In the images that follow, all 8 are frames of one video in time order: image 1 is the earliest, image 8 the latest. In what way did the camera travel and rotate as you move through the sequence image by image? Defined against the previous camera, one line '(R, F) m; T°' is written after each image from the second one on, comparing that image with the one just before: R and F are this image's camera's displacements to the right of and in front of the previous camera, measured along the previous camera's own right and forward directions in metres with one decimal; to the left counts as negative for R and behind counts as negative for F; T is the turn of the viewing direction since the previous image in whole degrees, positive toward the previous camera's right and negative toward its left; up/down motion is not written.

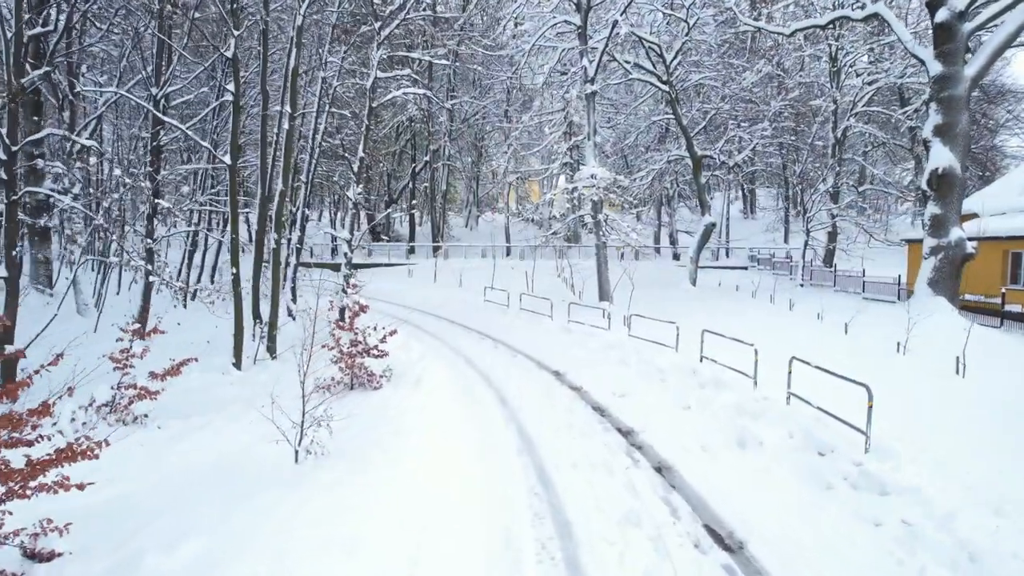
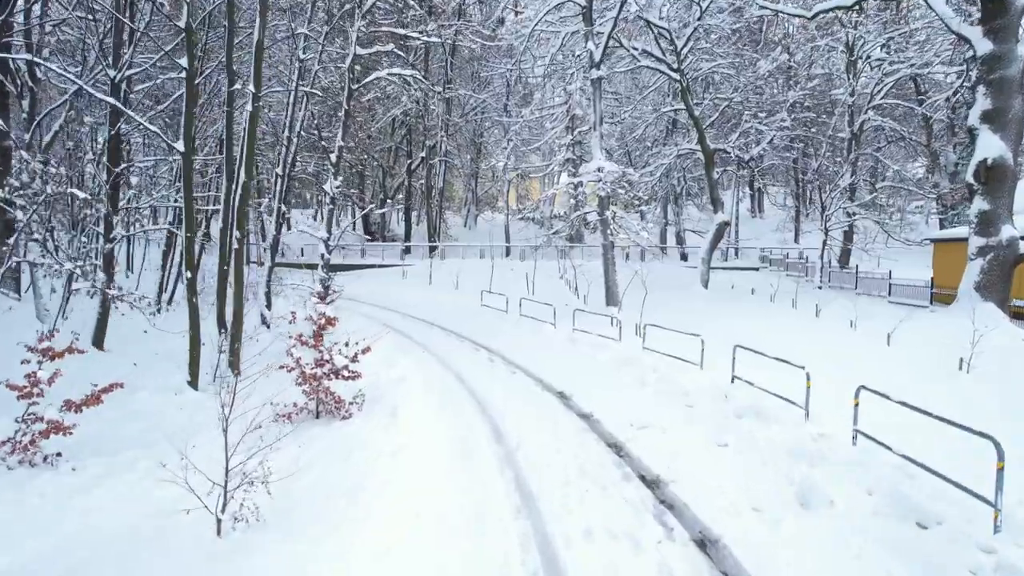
(0.0, +1.7) m; 0°
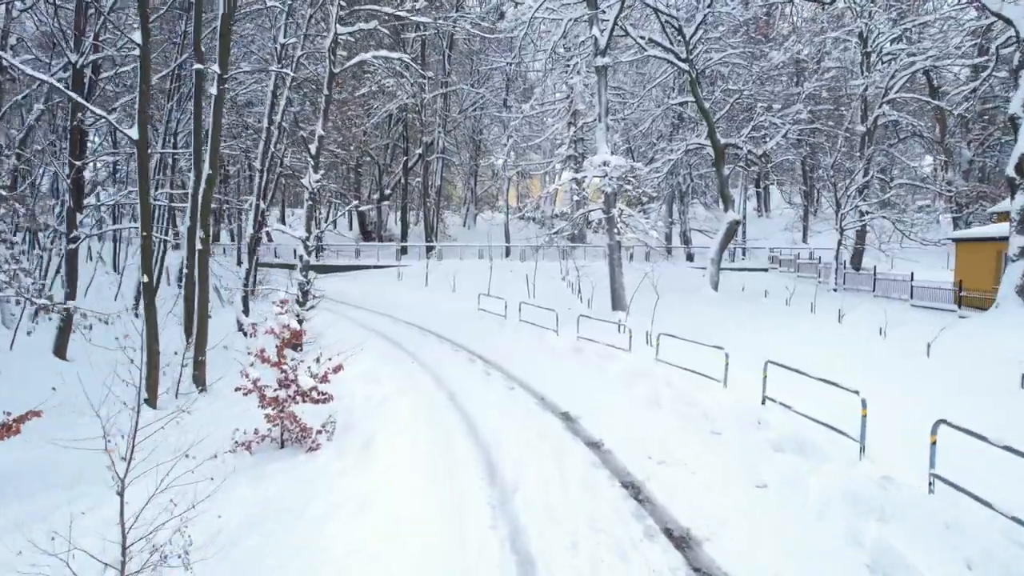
(0.0, +1.3) m; 0°
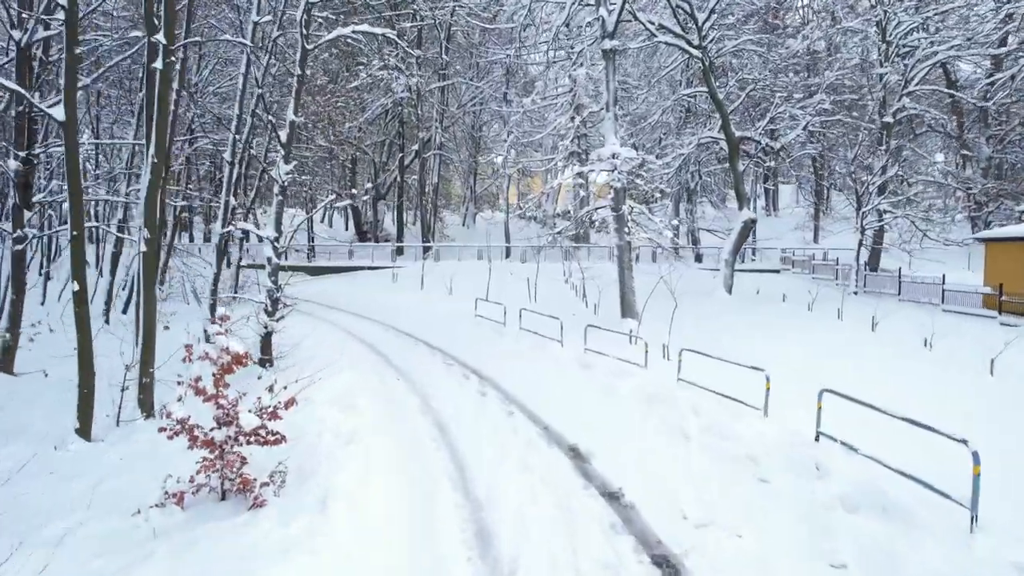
(0.0, +1.5) m; 0°
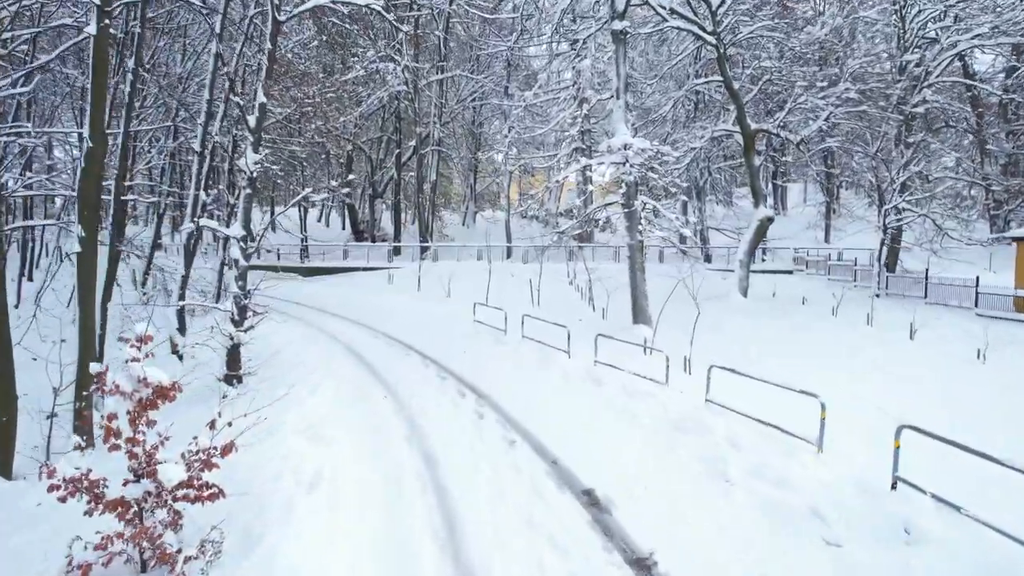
(0.0, +1.4) m; 0°
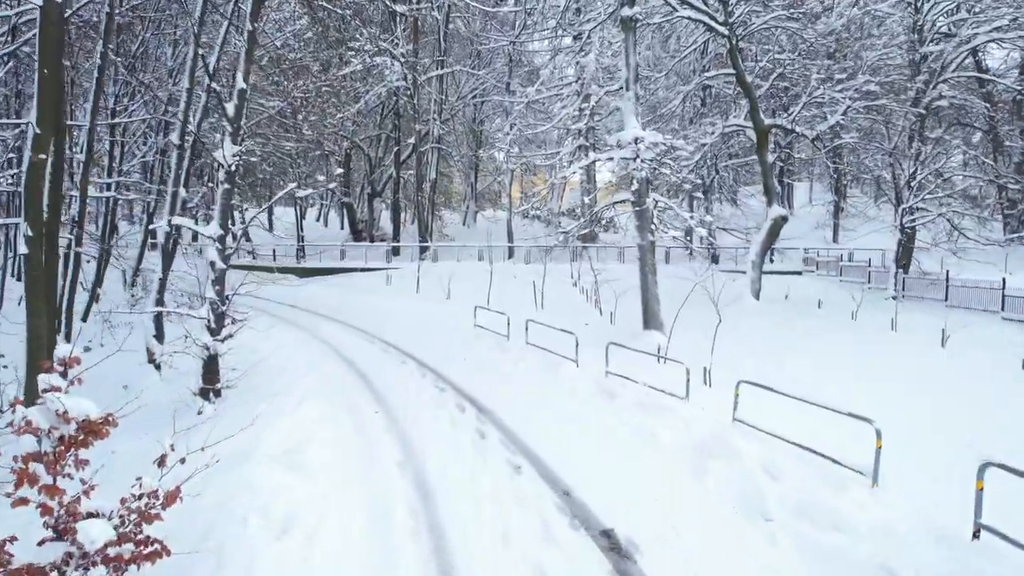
(-0.1, +0.9) m; 0°
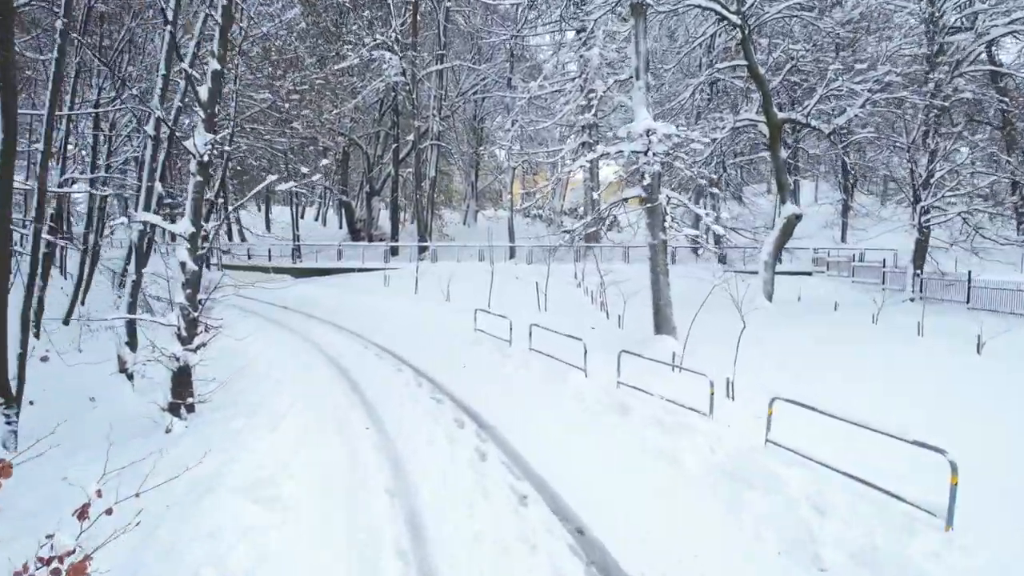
(0.0, +0.9) m; 0°
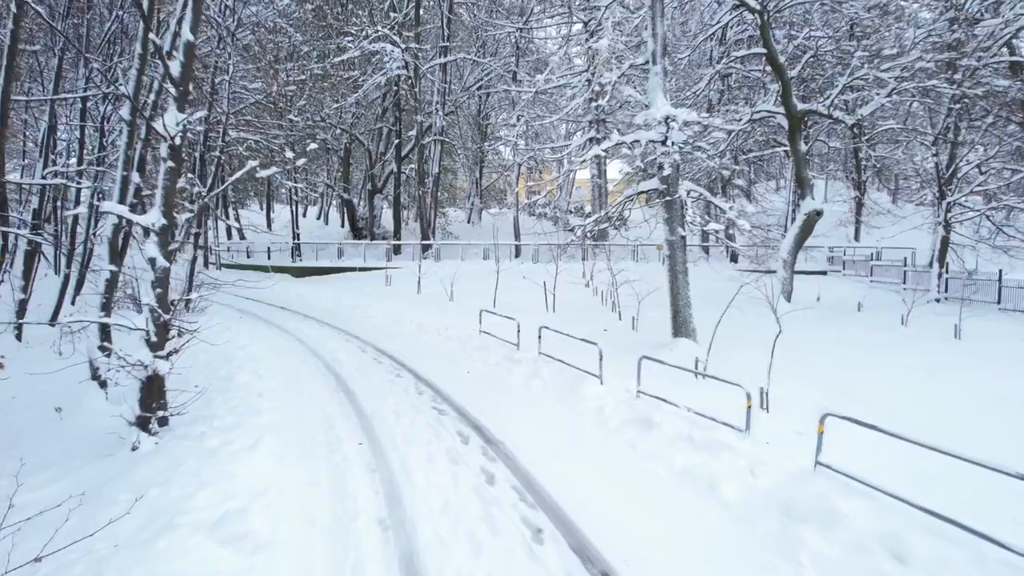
(-0.1, +0.9) m; 0°
